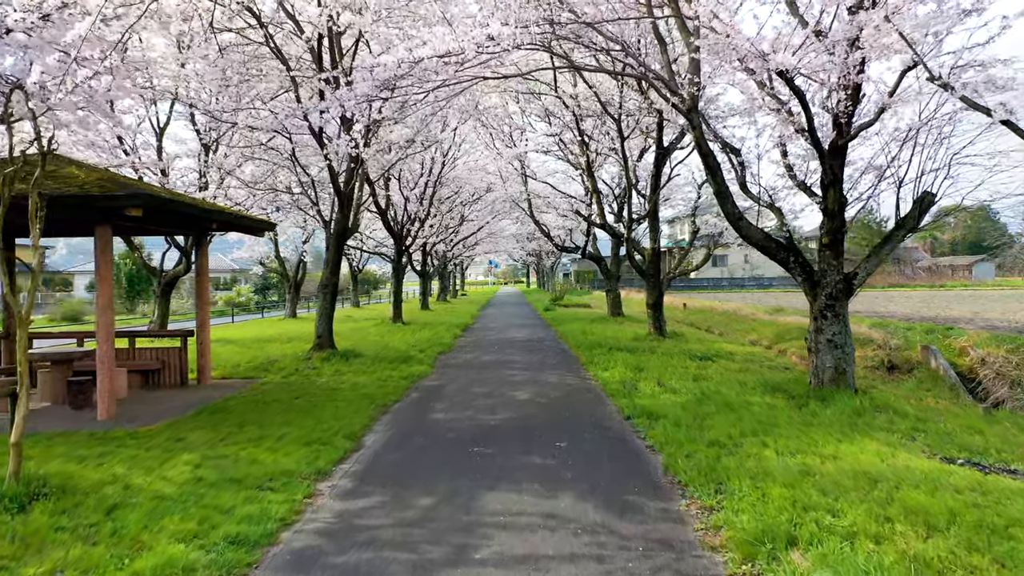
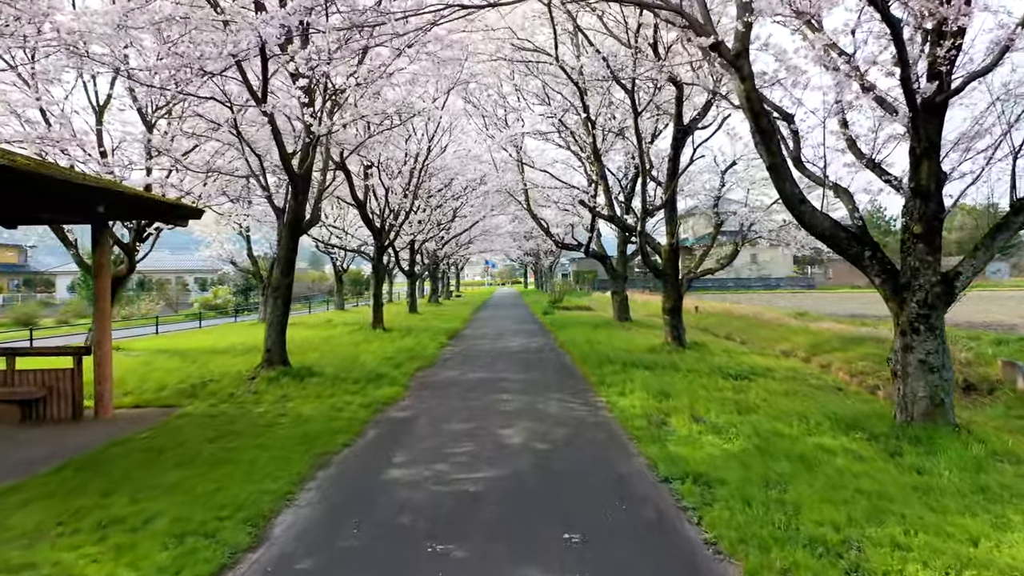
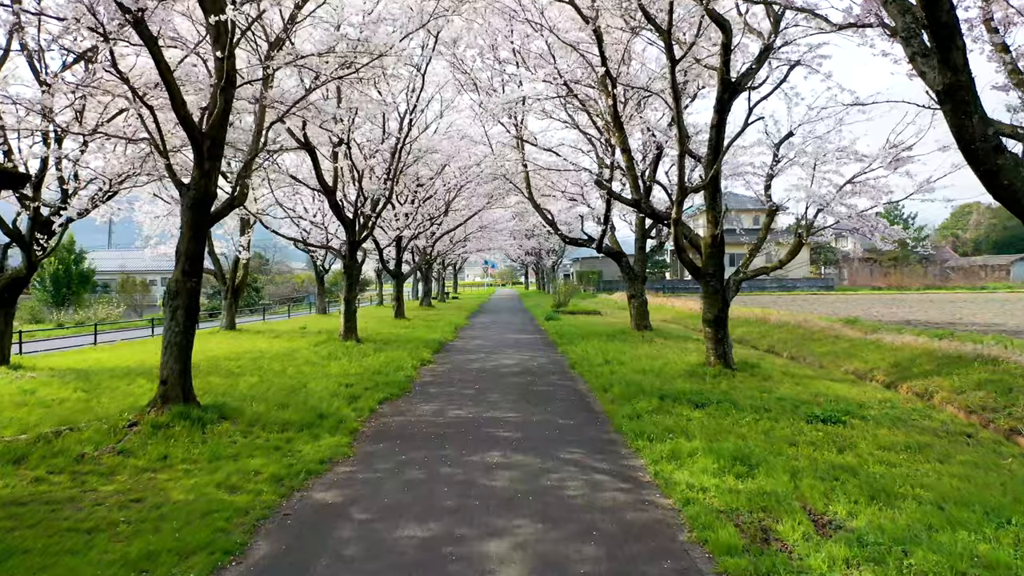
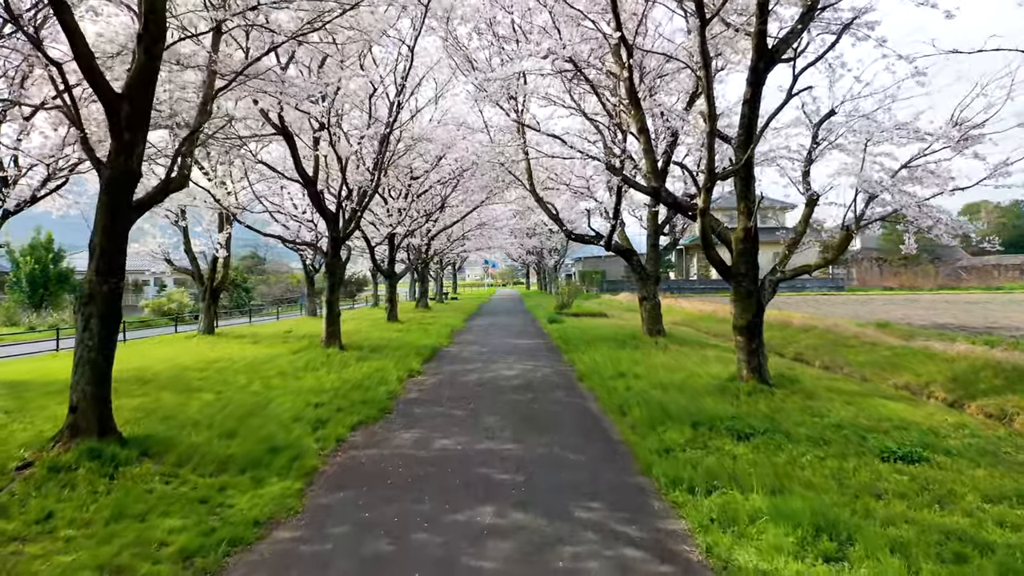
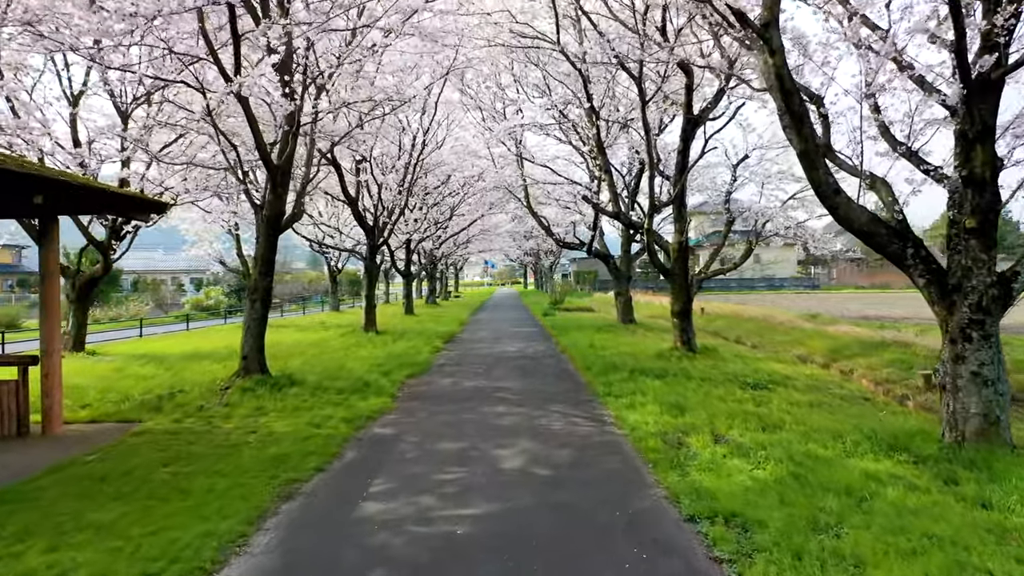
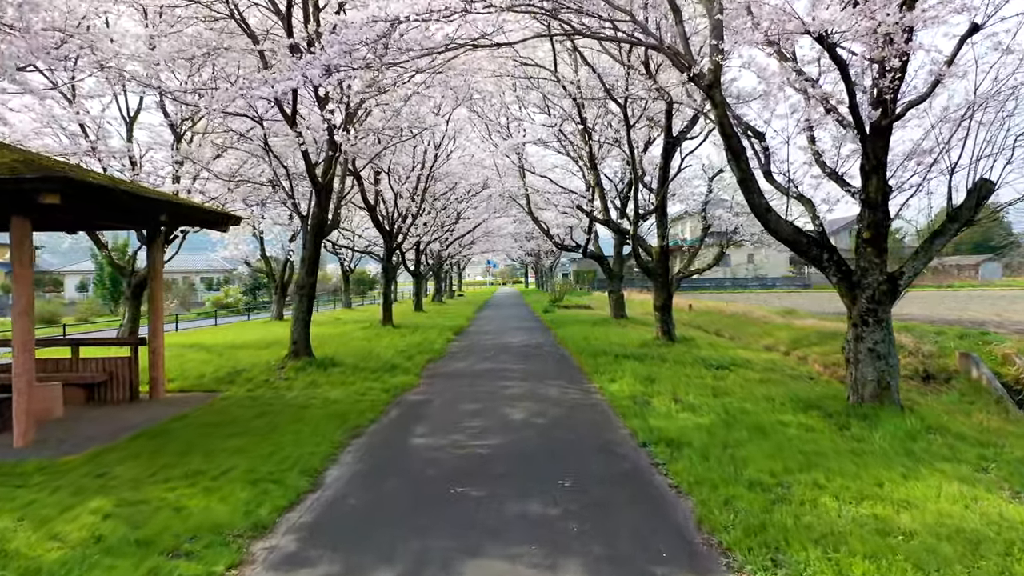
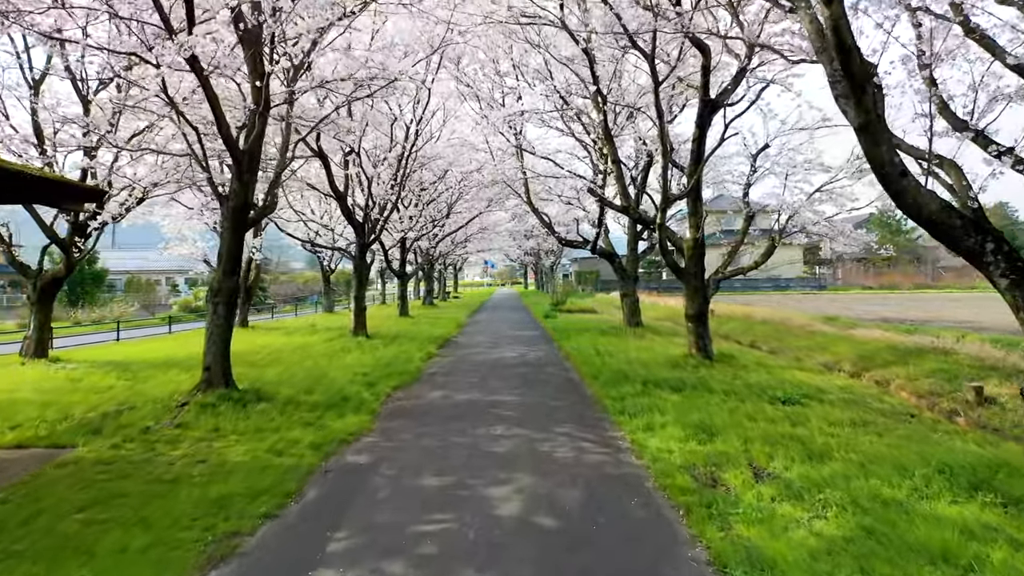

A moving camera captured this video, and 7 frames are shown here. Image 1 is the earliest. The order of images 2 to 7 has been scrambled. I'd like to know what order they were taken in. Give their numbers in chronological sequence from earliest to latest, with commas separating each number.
6, 2, 5, 7, 3, 4
